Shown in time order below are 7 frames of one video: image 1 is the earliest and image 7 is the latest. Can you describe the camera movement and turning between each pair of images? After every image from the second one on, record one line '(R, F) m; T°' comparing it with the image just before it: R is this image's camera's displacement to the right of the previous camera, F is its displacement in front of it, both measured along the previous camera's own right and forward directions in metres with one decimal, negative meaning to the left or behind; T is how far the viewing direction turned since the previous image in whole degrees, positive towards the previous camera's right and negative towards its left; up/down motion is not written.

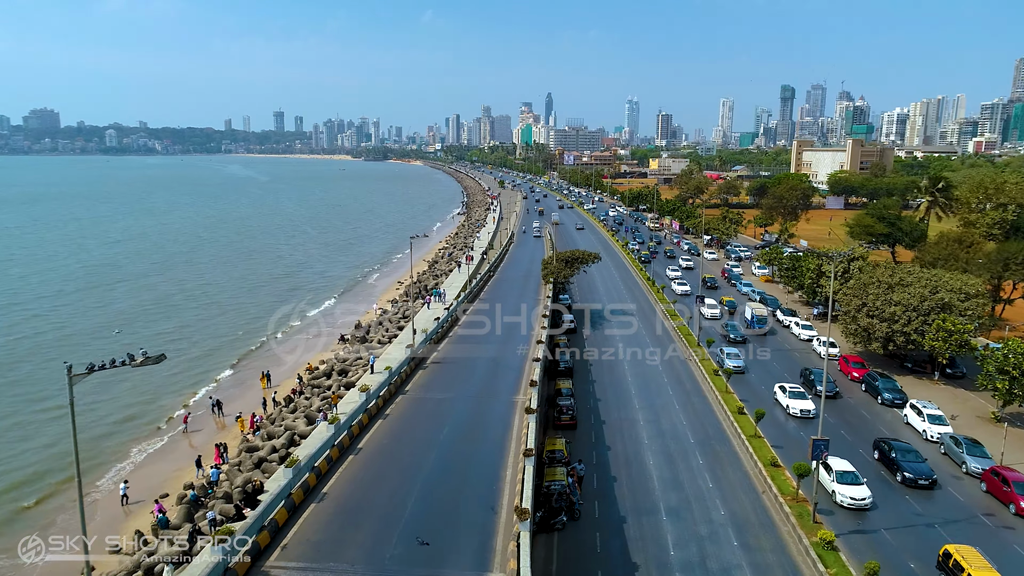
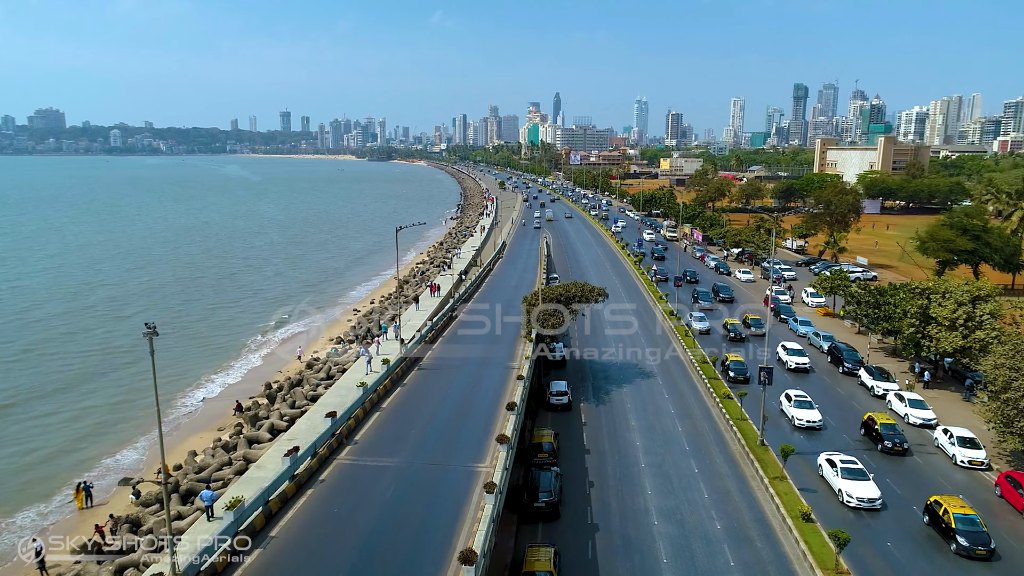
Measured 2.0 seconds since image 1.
(+1.8, +13.9) m; -1°
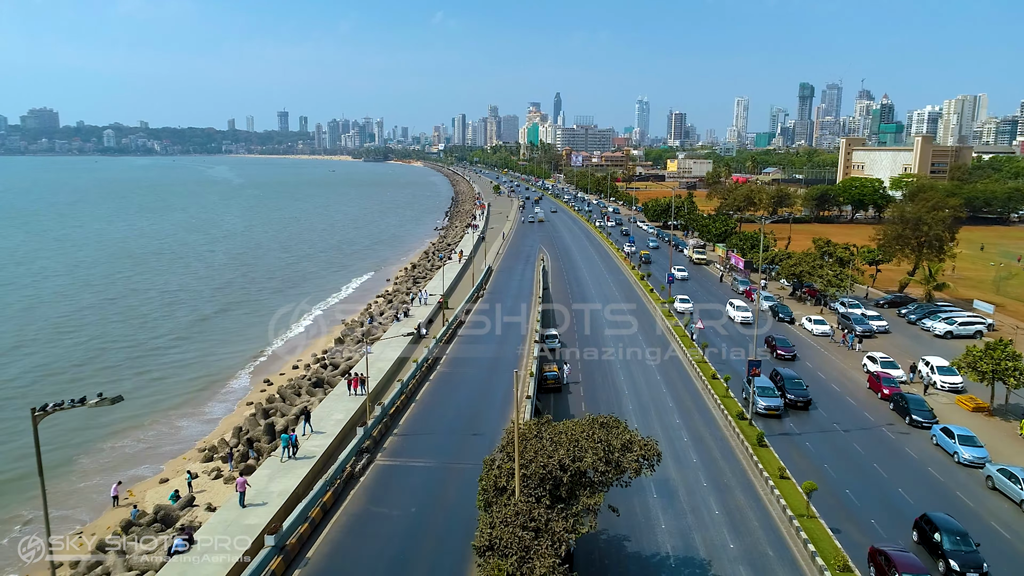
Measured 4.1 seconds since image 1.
(+1.1, +16.5) m; 0°
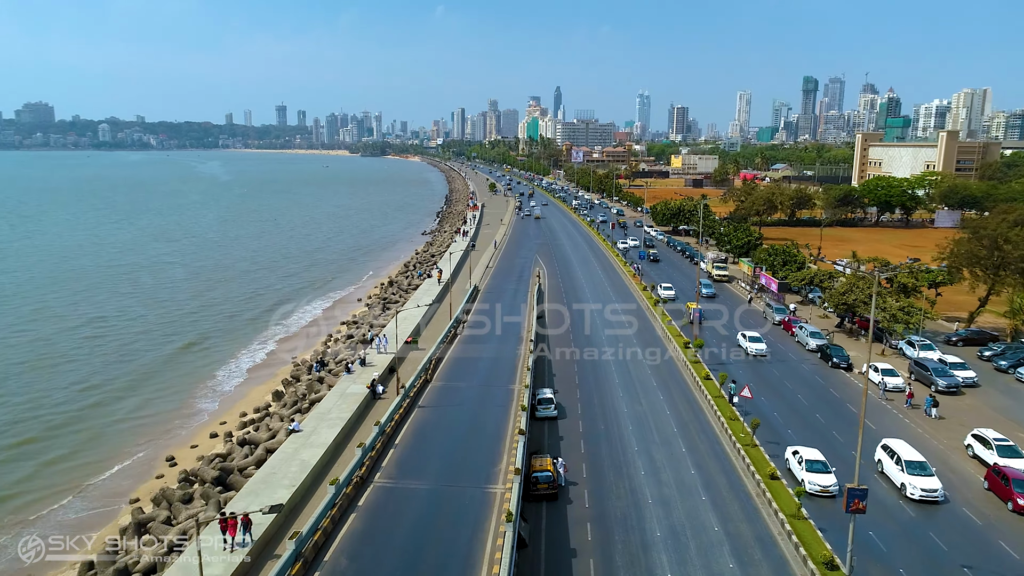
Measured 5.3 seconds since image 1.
(+0.8, +9.3) m; 0°
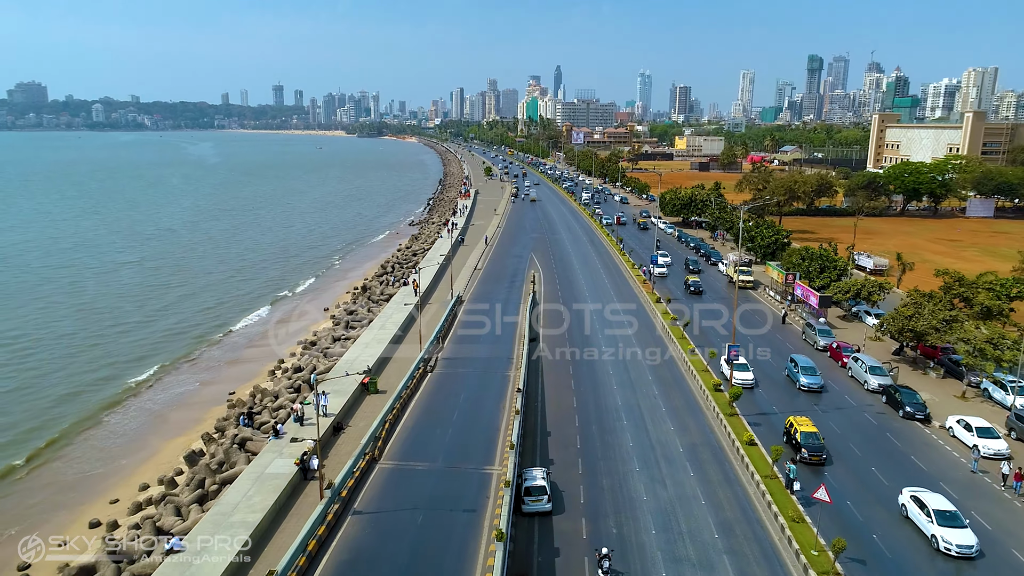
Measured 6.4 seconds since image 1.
(+0.7, +8.0) m; 0°
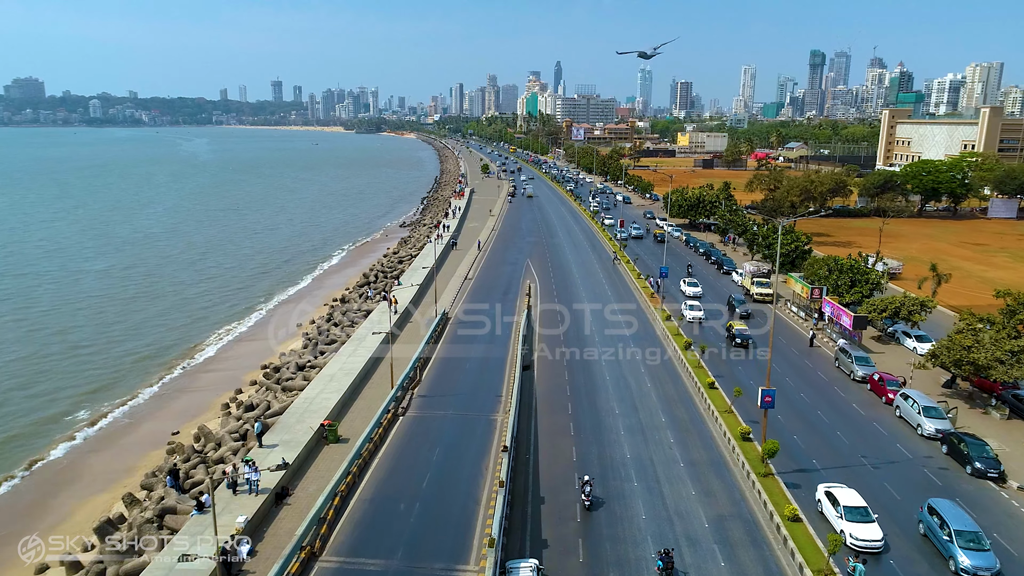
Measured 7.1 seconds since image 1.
(+0.5, +4.9) m; 0°
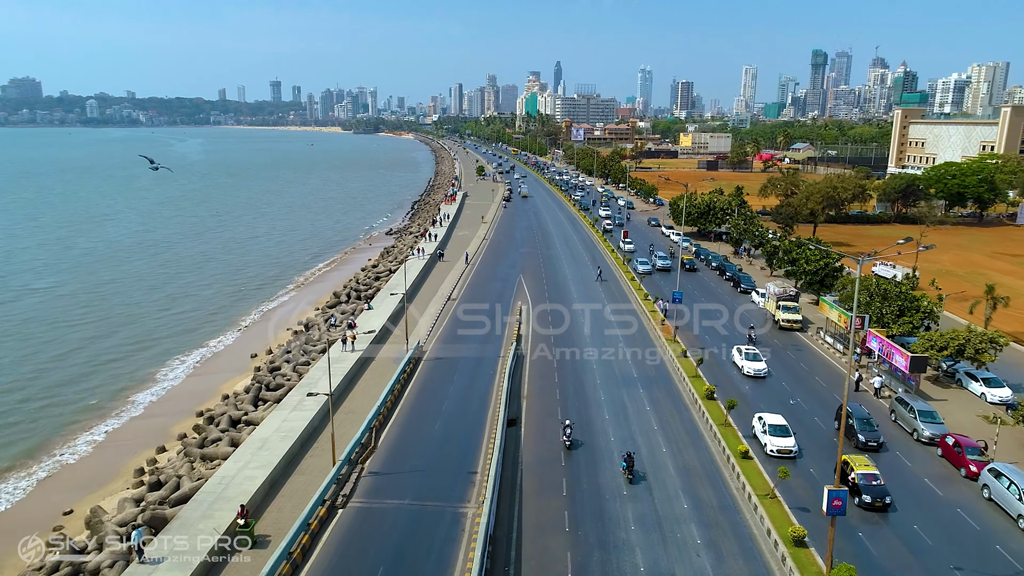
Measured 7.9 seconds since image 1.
(+0.7, +6.2) m; 0°
